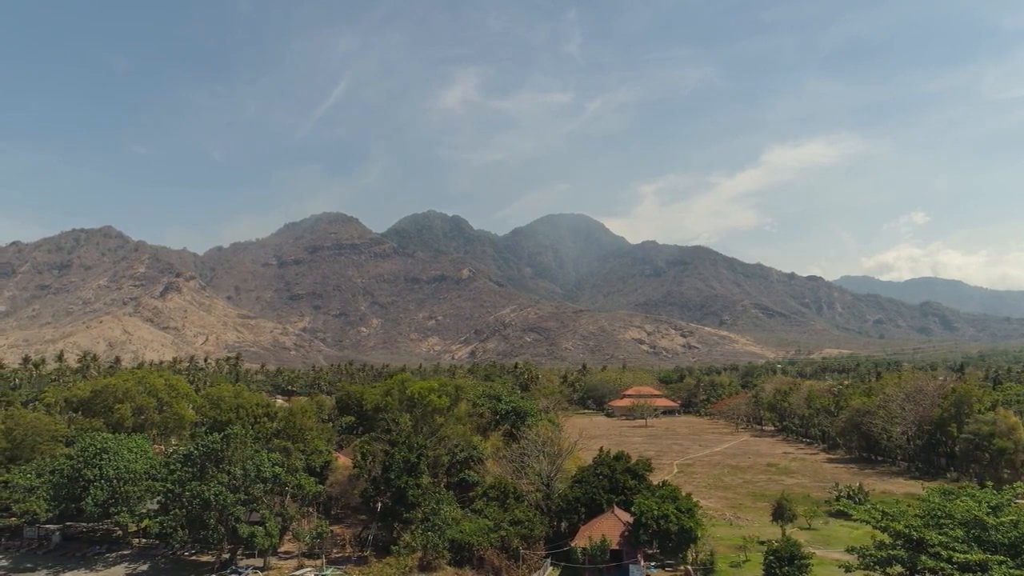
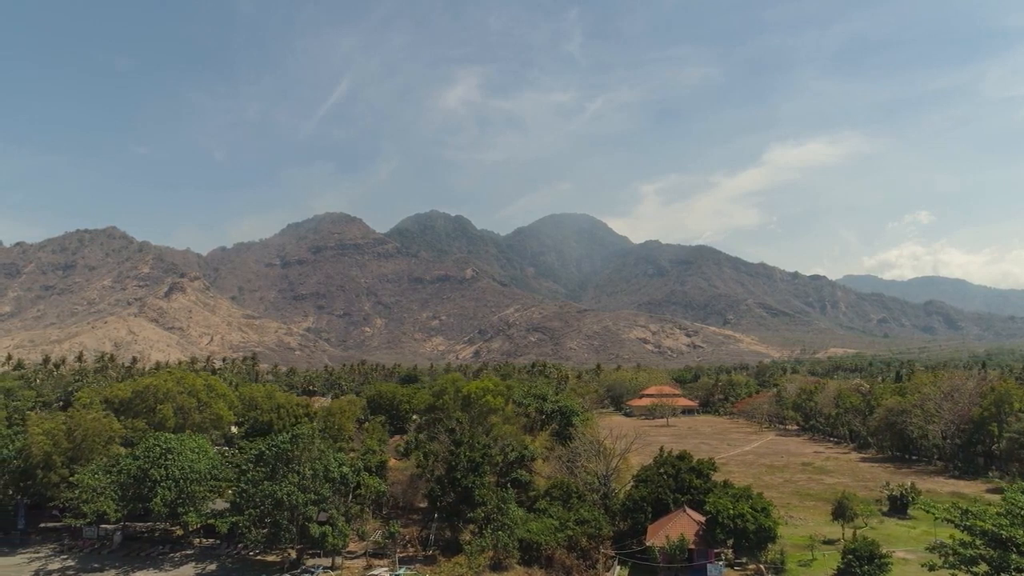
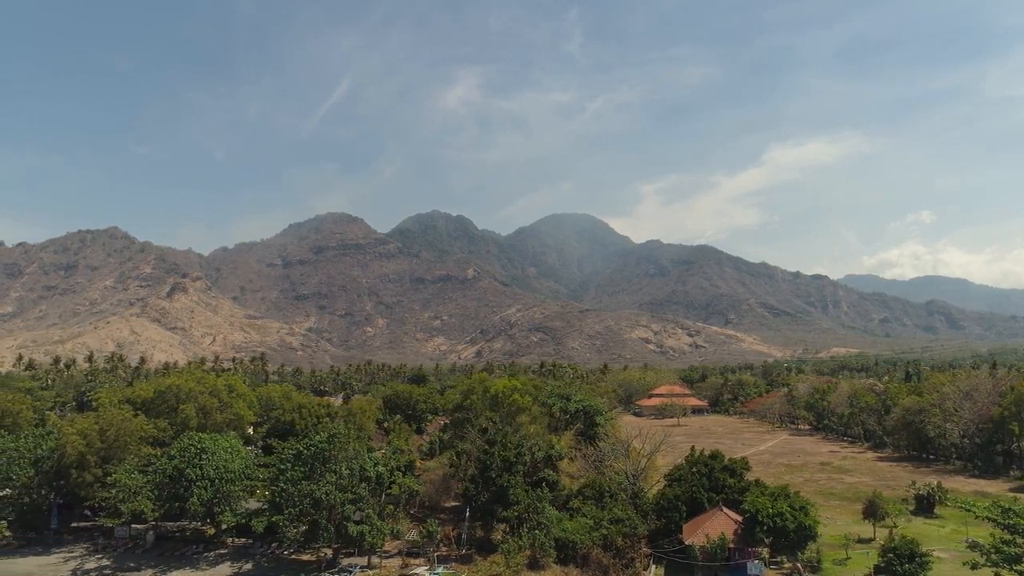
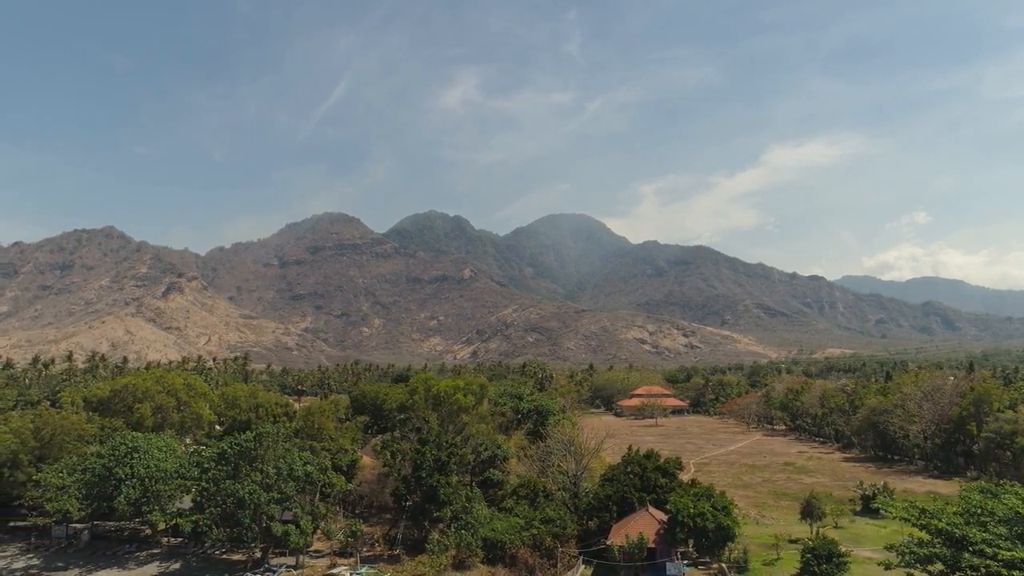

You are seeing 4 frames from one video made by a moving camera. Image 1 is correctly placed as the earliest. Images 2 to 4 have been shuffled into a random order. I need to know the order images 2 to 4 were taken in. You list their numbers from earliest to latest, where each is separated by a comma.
4, 2, 3
